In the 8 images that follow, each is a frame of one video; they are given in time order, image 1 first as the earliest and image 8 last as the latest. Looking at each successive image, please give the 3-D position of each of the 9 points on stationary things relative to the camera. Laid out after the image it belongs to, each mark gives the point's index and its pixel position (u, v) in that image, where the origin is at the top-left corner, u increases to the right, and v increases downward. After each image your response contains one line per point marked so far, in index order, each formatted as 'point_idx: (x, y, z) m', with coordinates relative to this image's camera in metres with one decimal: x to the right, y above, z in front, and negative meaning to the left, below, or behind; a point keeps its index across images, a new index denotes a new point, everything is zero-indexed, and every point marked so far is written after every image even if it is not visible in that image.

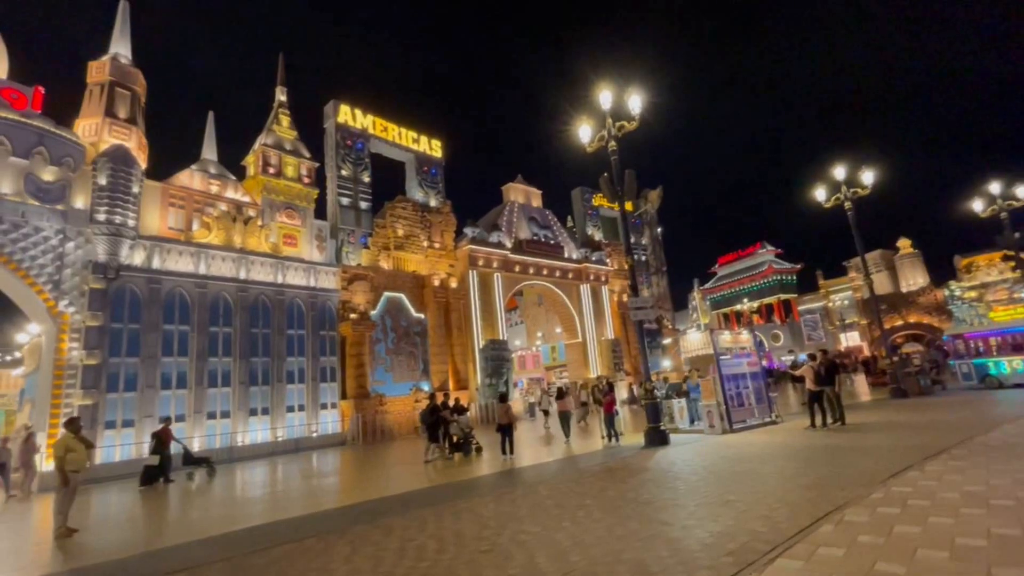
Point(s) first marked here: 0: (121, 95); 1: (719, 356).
0: (-14.2, +7.0, +17.5) m
1: (+4.8, -1.6, +11.4) m
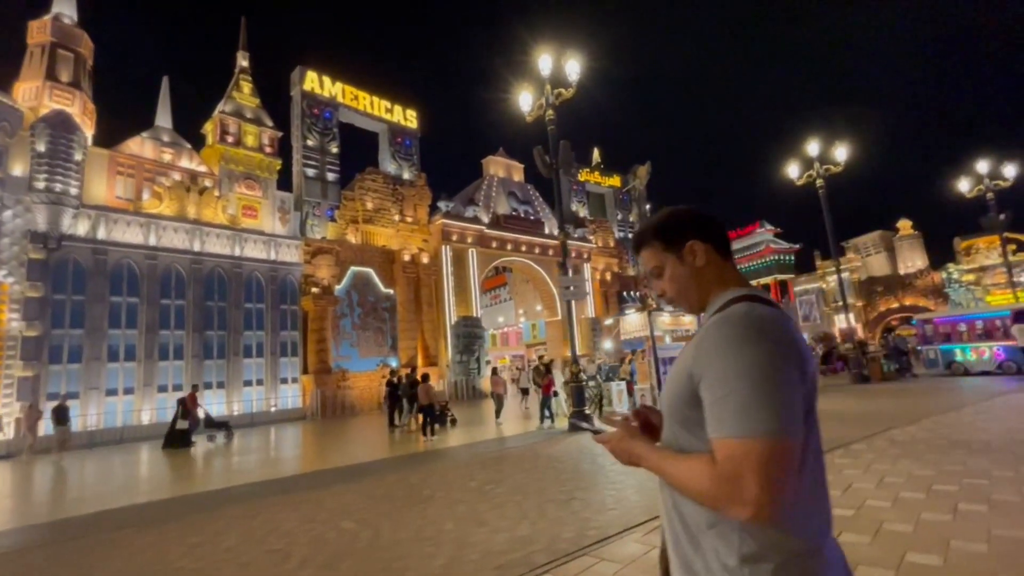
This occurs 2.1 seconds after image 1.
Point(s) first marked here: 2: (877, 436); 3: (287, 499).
0: (-15.6, +8.1, +16.8) m
1: (+3.2, -1.1, +11.0) m
2: (+5.1, -2.1, +6.7) m
3: (-2.8, -2.6, +5.9) m
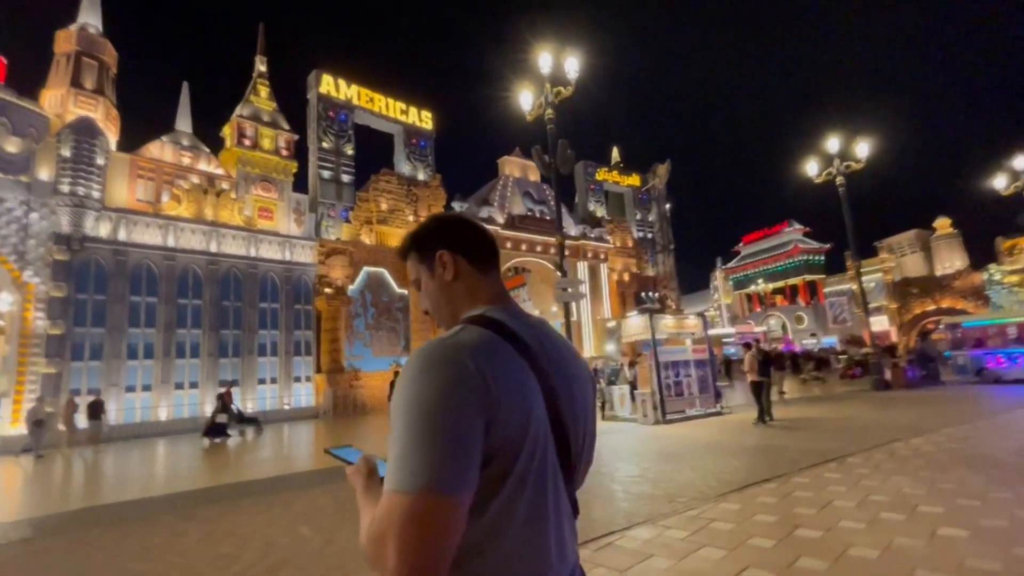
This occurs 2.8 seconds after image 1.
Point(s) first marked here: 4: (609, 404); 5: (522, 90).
0: (-15.3, +8.1, +17.4) m
1: (+3.2, -1.2, +10.7) m
2: (+4.8, -2.1, +6.4) m
3: (-3.1, -2.6, +5.9) m
4: (+2.4, -2.8, +11.8) m
5: (+0.2, +4.5, +11.0) m
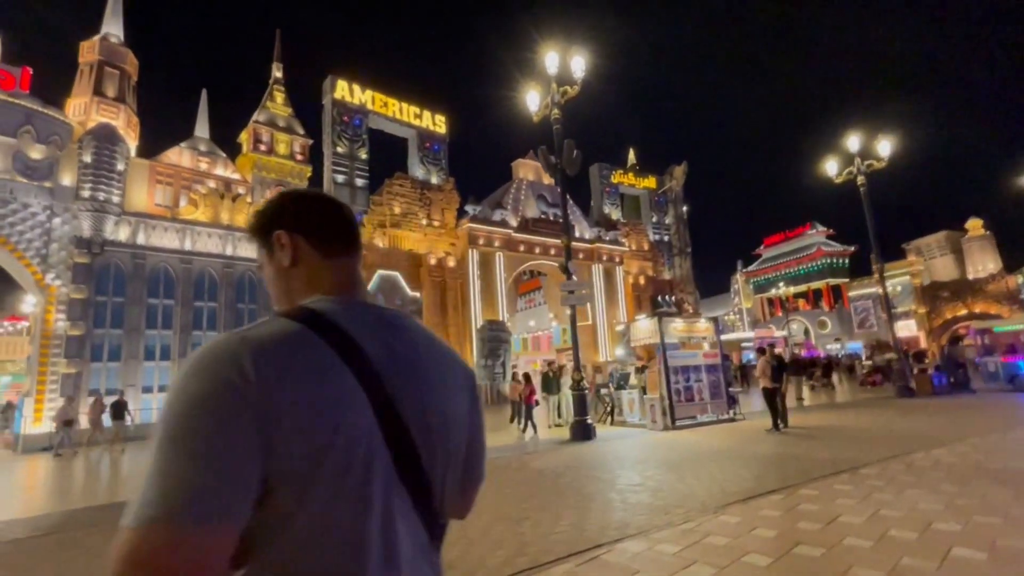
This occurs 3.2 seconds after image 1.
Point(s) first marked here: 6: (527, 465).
0: (-15.0, +8.0, +17.9) m
1: (+3.3, -1.2, +10.4) m
2: (+4.8, -2.2, +6.0) m
3: (-3.1, -2.6, +5.9) m
4: (+2.5, -2.9, +11.5) m
5: (+0.4, +4.5, +10.9) m
6: (+0.2, -2.6, +7.2) m
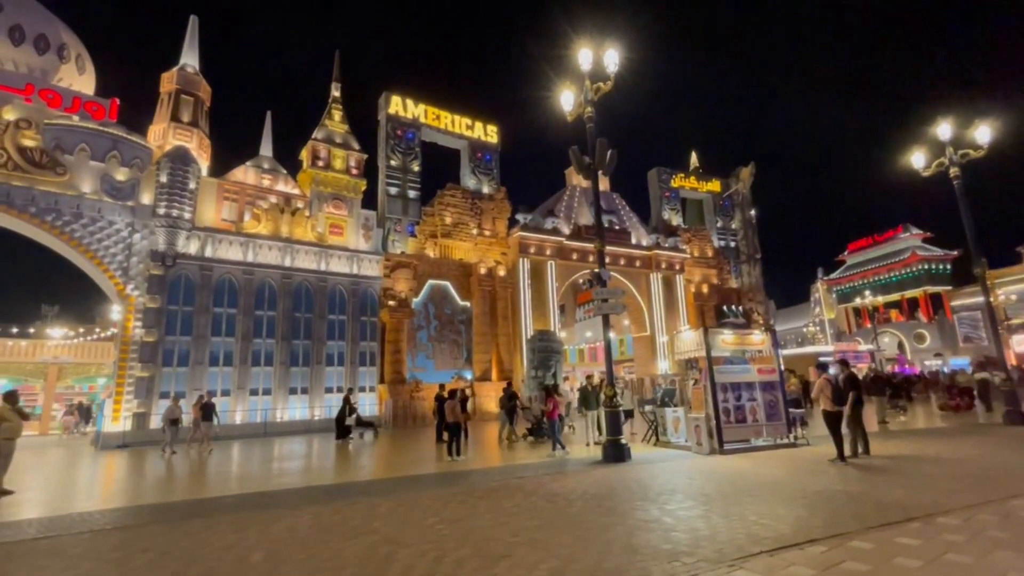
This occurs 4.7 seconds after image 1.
0: (-13.2, +7.6, +19.5) m
1: (+3.9, -1.4, +9.5) m
2: (+4.8, -2.2, +4.9) m
3: (-3.0, -2.7, +5.7) m
4: (+3.3, -3.1, +10.6) m
5: (+1.1, +4.3, +10.4) m
6: (+0.4, -2.8, +6.6) m
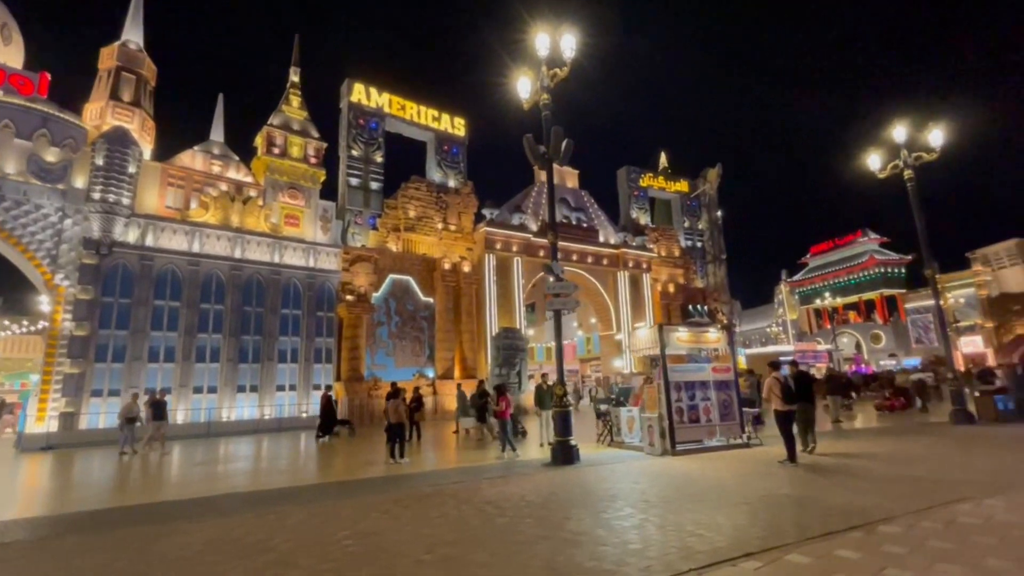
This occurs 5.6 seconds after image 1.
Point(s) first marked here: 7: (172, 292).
0: (-14.6, +7.9, +18.2) m
1: (+2.9, -1.3, +9.2) m
2: (+4.1, -2.2, +4.7) m
3: (-3.8, -2.6, +5.1) m
4: (+2.2, -3.0, +10.3) m
5: (+0.1, +4.4, +10.0) m
6: (-0.4, -2.6, +6.1) m
7: (-12.4, -0.1, +17.6) m
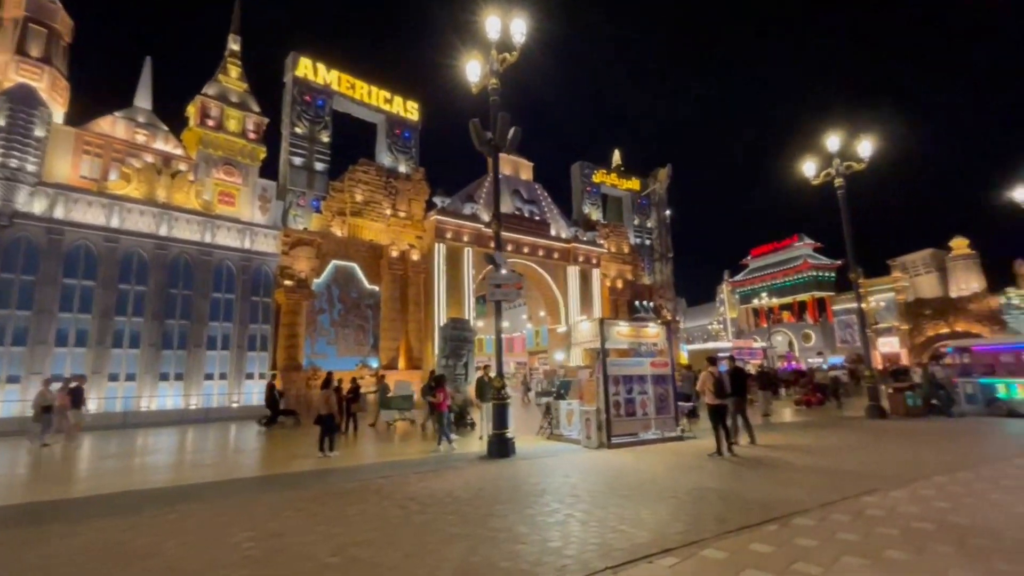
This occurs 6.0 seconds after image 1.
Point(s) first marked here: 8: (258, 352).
0: (-16.2, +8.7, +16.4) m
1: (+1.8, -1.2, +9.2) m
2: (+3.3, -2.2, +4.8) m
3: (-4.6, -2.3, +4.5) m
4: (+0.9, -2.9, +10.3) m
5: (-0.9, +4.6, +9.7) m
6: (-1.3, -2.5, +5.9) m
7: (-14.2, +0.6, +16.1) m
8: (-10.1, -2.5, +19.2) m
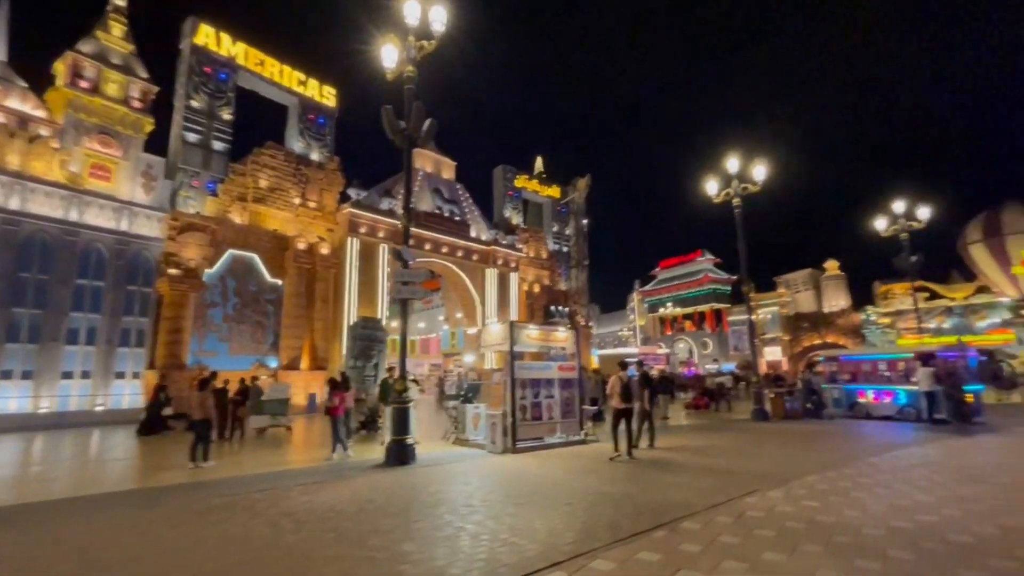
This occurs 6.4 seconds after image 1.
0: (-18.5, +9.4, +13.3) m
1: (0.0, -1.3, +9.1) m
2: (+2.2, -2.3, +5.0) m
3: (-5.5, -2.1, +3.4) m
4: (-1.1, -2.9, +10.0) m
5: (-2.4, +4.7, +9.1) m
6: (-2.5, -2.4, +5.3) m
7: (-16.8, +1.2, +13.2) m
8: (-13.4, -2.1, +17.0) m
